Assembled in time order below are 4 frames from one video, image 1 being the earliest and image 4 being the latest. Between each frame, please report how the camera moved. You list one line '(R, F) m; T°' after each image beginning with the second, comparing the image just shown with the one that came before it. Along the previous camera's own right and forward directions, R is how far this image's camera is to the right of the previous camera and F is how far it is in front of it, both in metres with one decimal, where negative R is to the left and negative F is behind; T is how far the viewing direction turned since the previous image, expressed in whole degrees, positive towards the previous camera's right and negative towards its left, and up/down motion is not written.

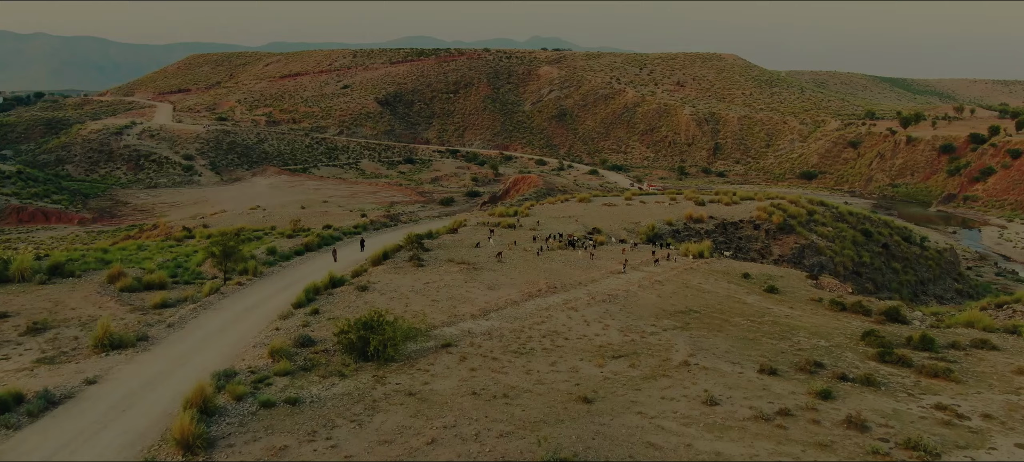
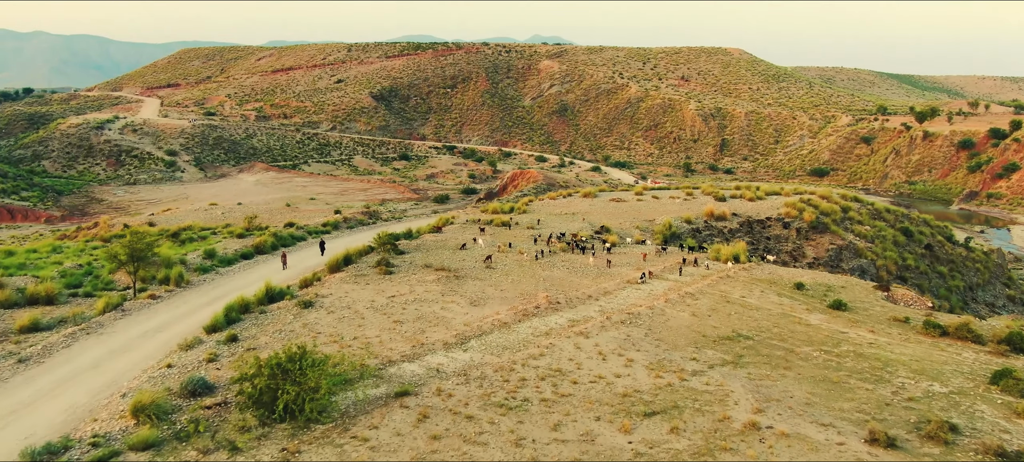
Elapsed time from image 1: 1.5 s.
(+0.2, +5.4) m; 0°
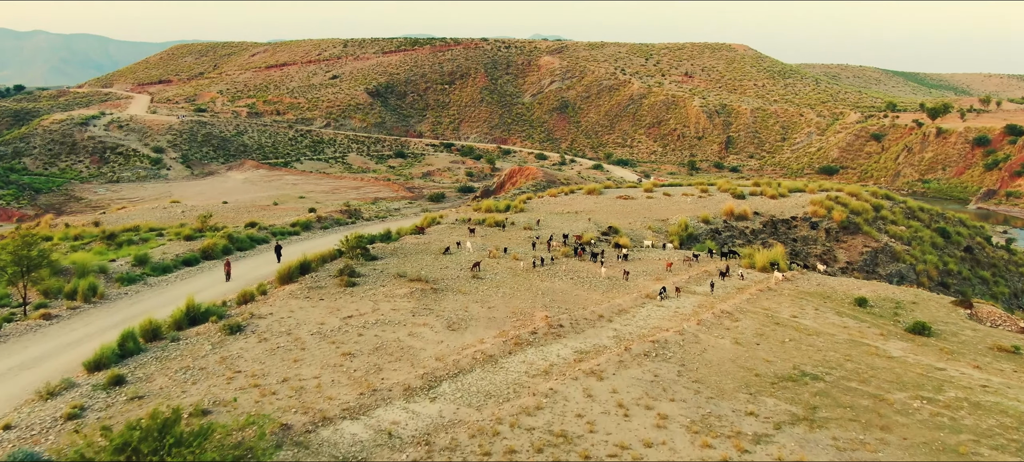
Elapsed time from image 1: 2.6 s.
(+0.2, +4.1) m; 0°
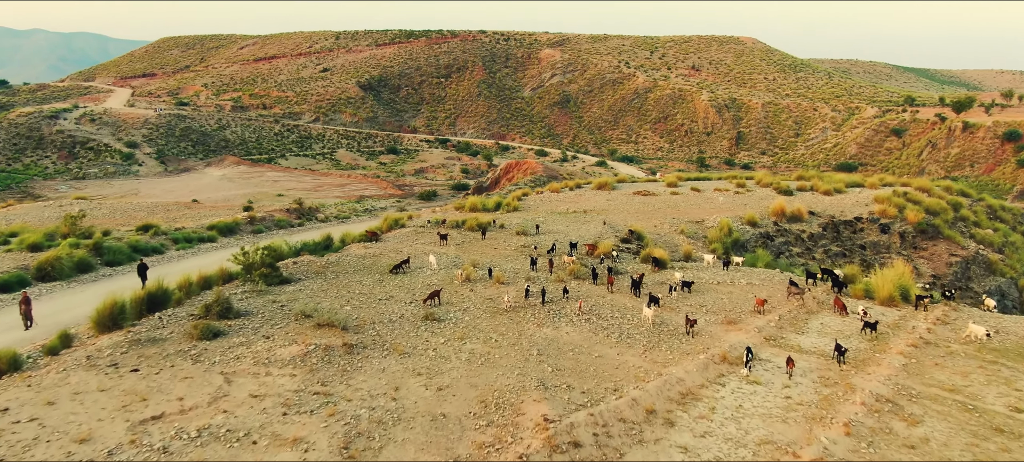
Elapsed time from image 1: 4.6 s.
(+0.3, +7.2) m; 0°
